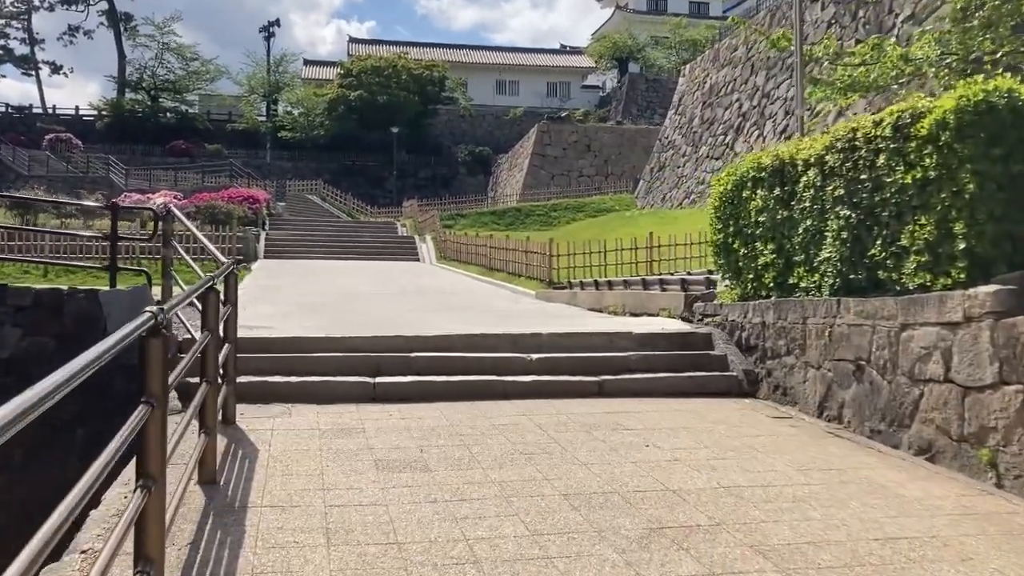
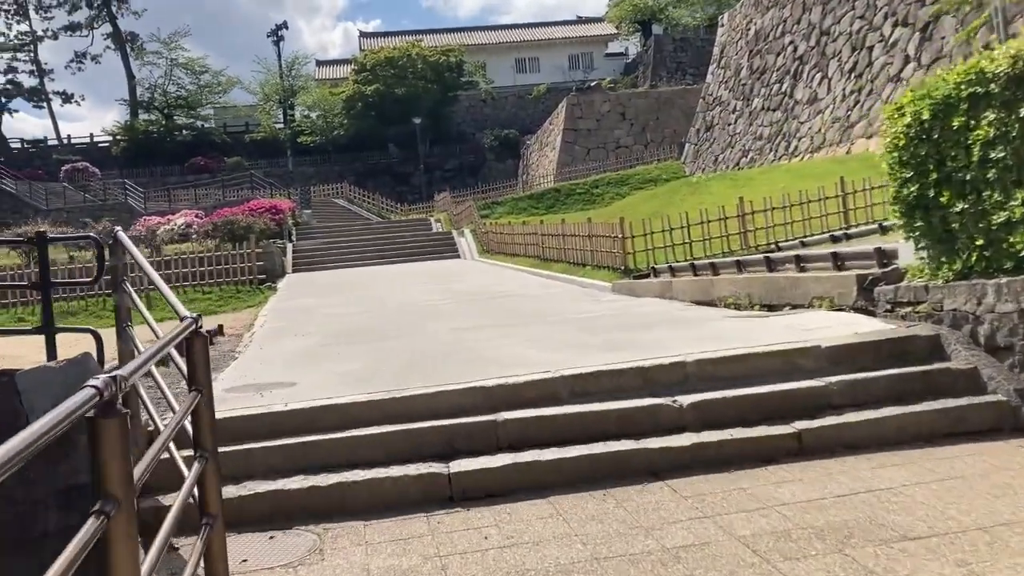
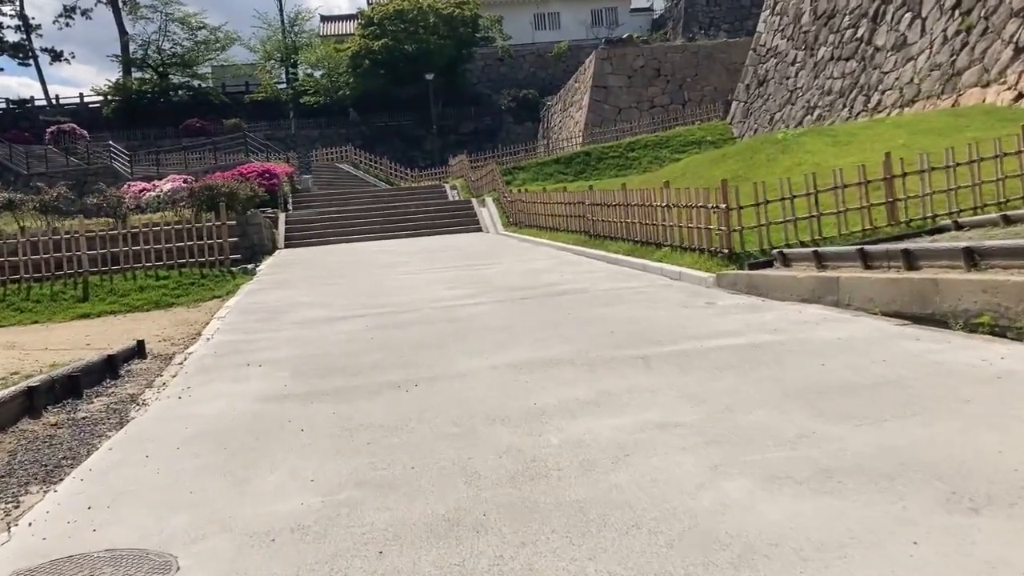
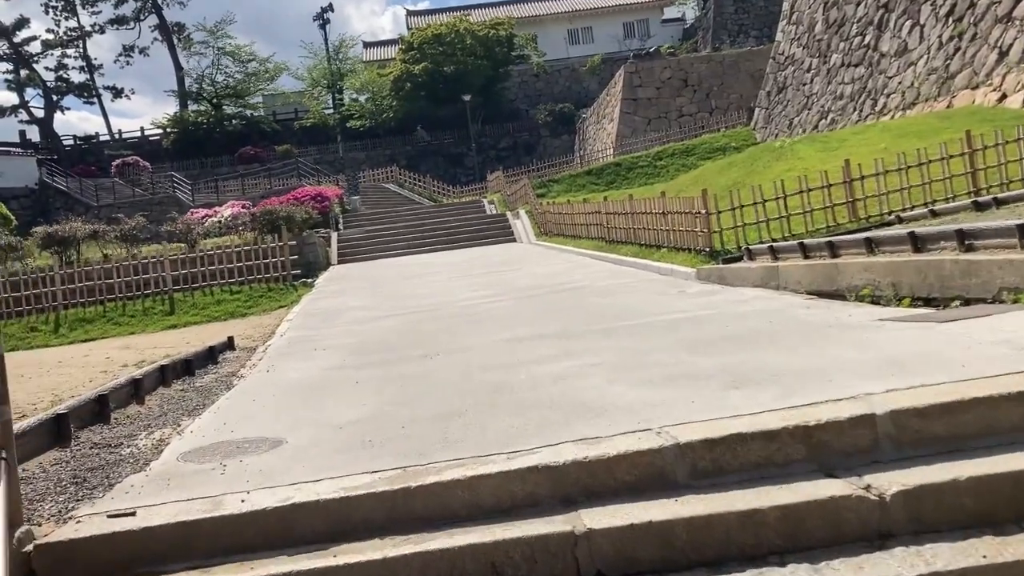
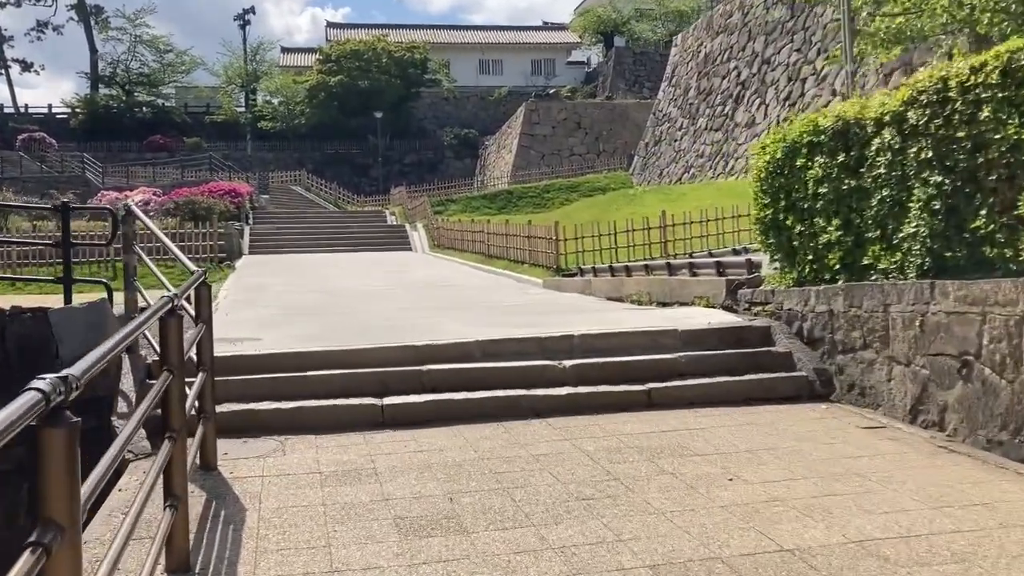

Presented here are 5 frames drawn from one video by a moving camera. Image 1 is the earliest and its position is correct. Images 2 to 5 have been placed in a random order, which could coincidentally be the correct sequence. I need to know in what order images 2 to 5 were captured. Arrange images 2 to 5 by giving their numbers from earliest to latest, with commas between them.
5, 2, 4, 3
